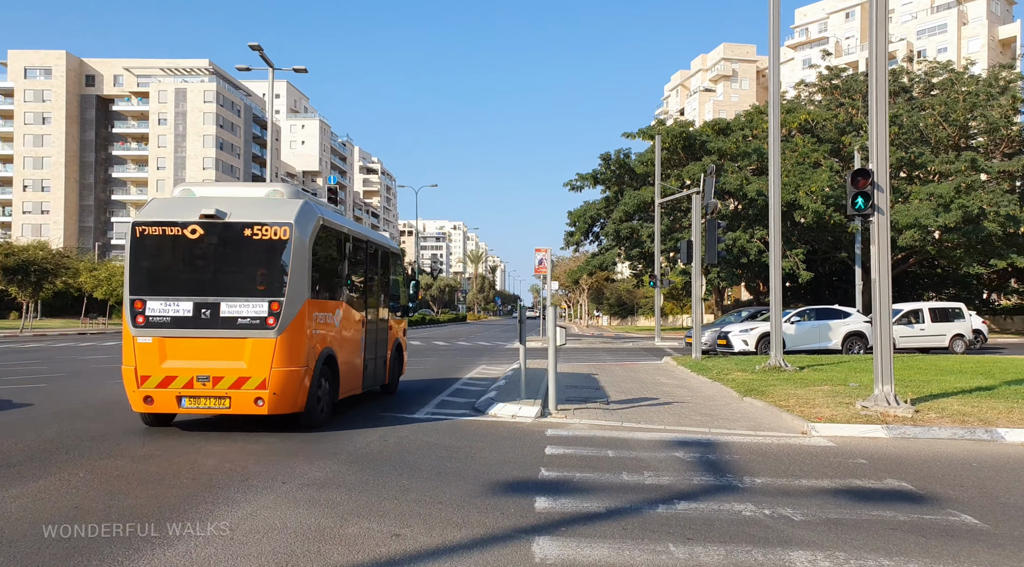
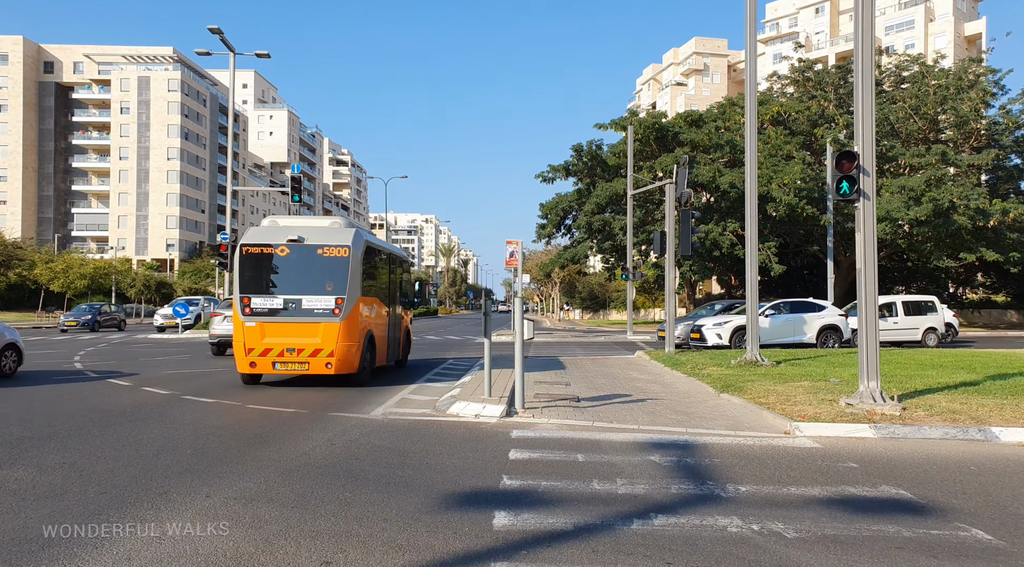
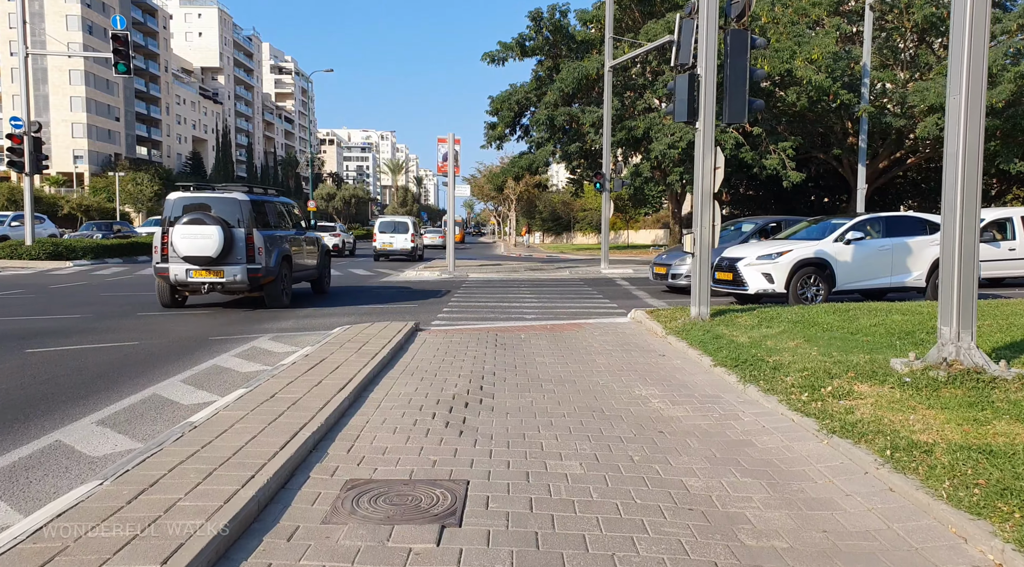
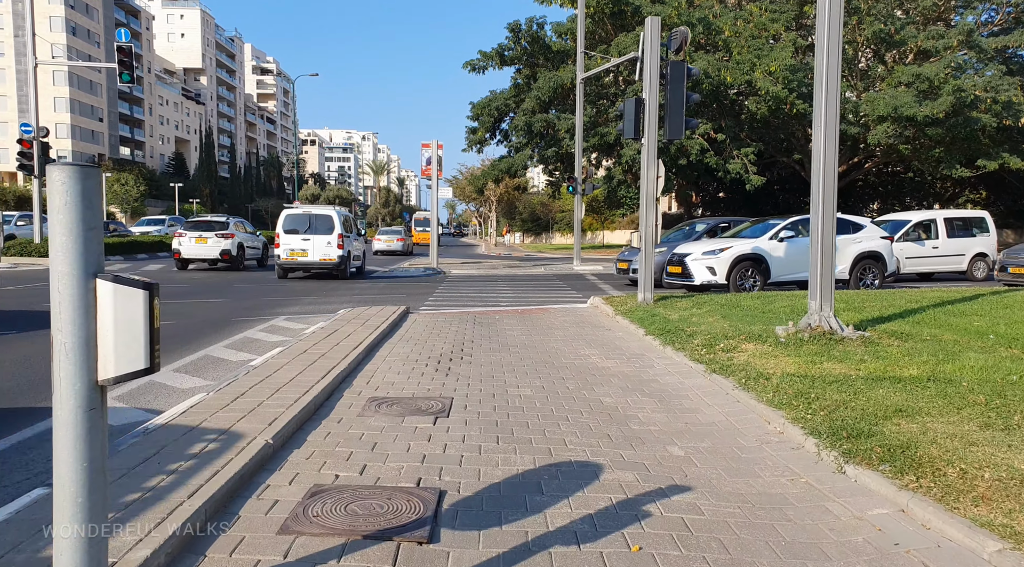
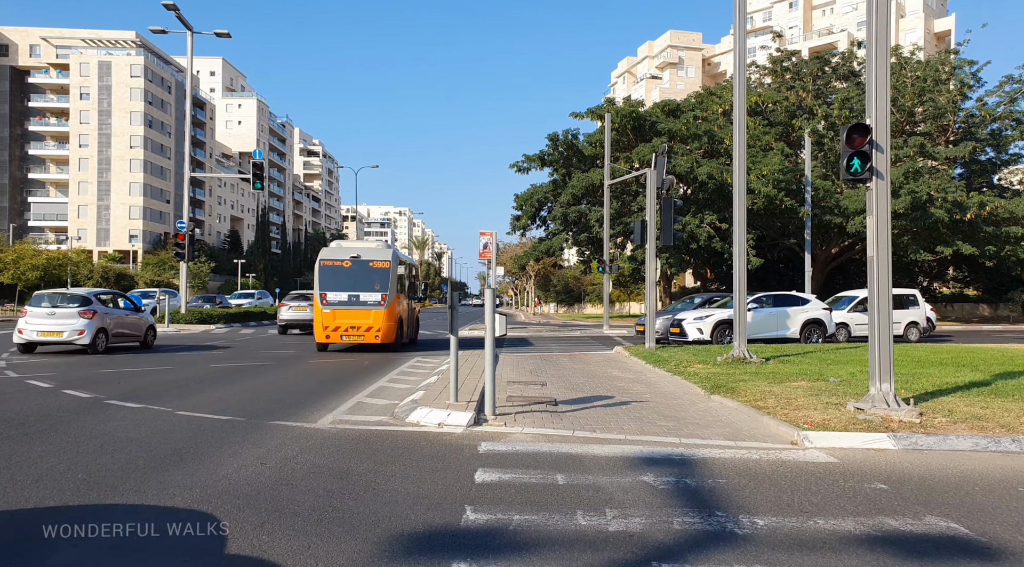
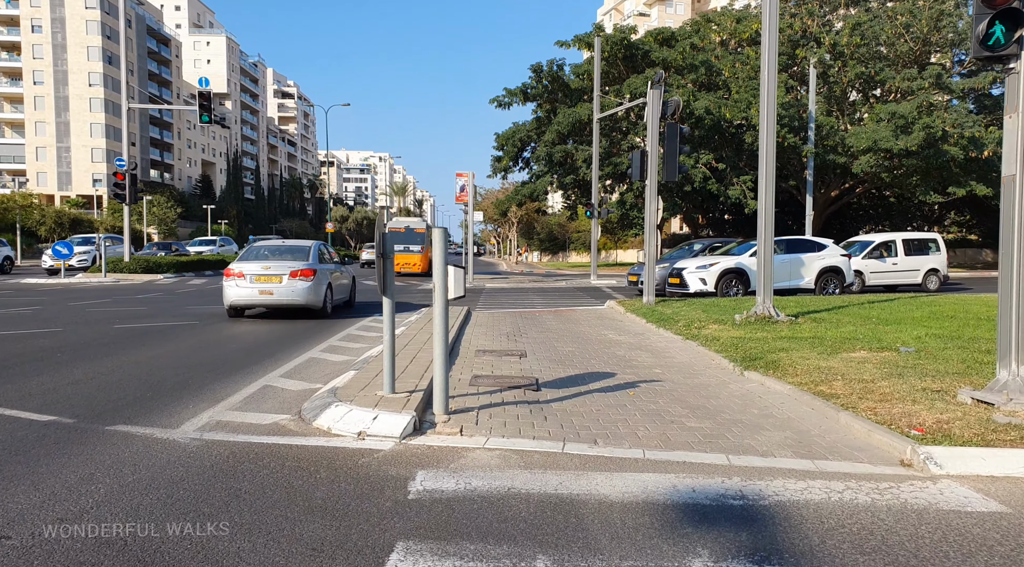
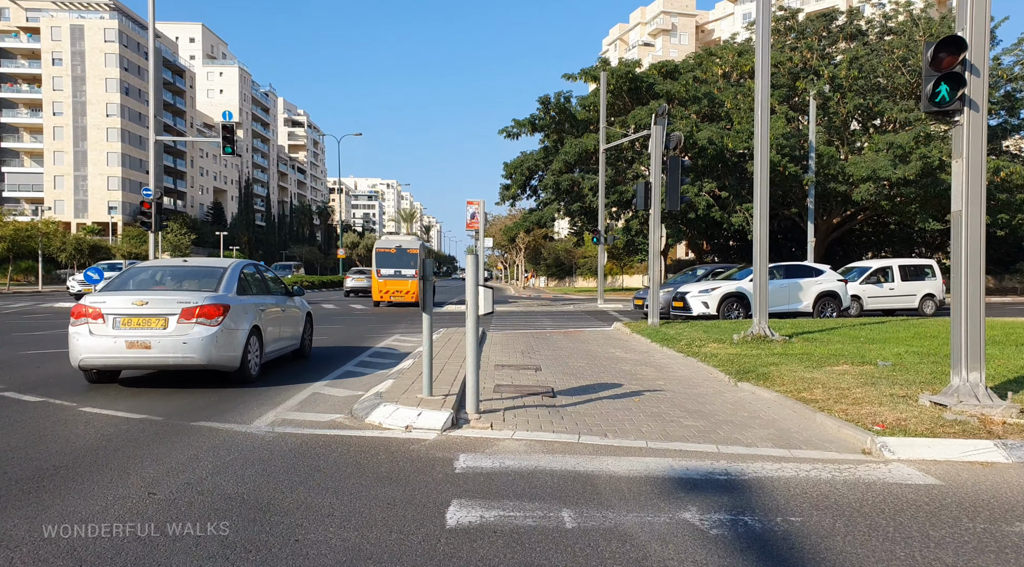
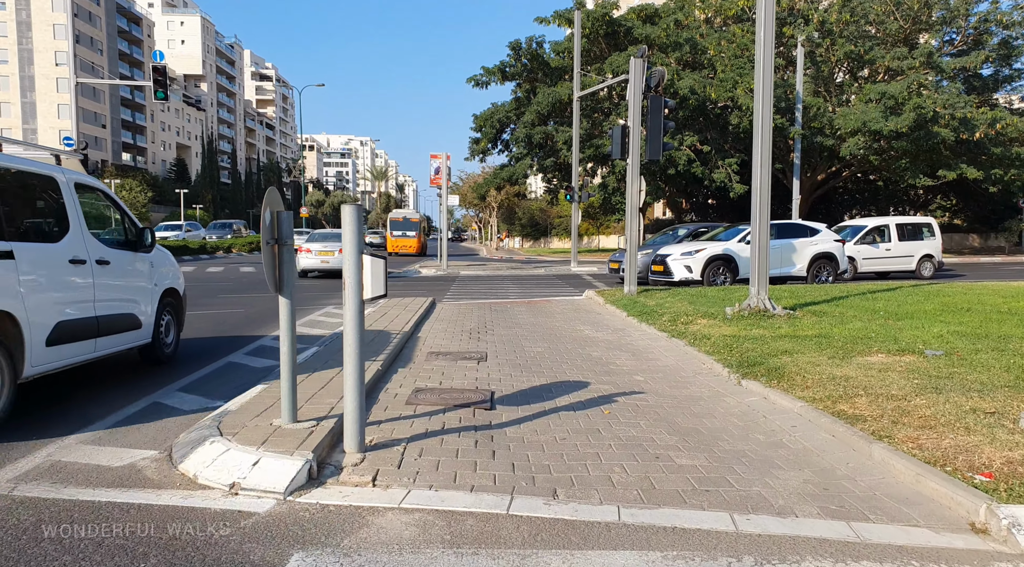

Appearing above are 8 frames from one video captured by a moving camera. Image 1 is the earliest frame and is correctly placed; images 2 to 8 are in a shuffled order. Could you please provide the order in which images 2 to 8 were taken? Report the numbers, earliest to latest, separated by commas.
2, 5, 7, 6, 8, 4, 3
